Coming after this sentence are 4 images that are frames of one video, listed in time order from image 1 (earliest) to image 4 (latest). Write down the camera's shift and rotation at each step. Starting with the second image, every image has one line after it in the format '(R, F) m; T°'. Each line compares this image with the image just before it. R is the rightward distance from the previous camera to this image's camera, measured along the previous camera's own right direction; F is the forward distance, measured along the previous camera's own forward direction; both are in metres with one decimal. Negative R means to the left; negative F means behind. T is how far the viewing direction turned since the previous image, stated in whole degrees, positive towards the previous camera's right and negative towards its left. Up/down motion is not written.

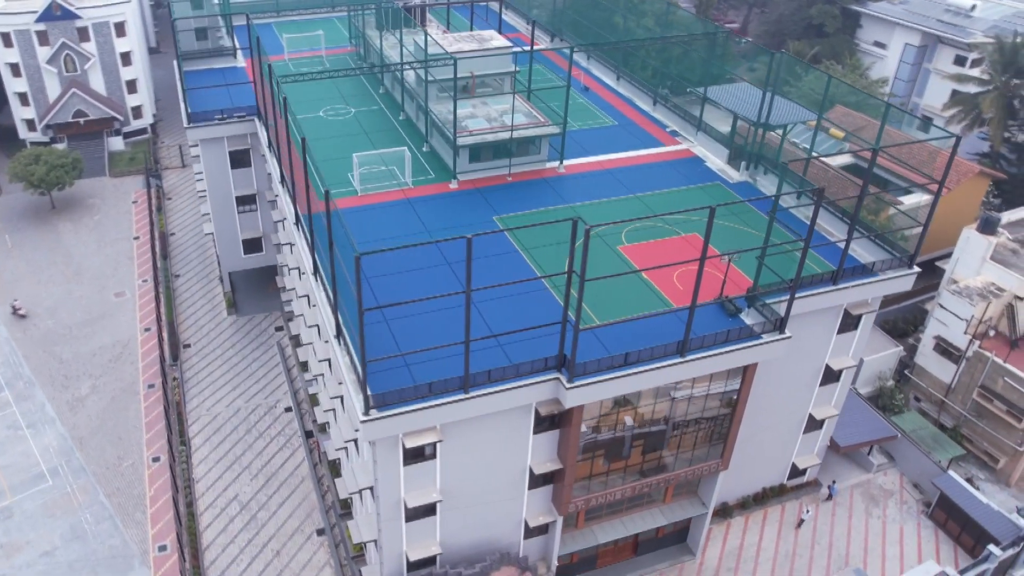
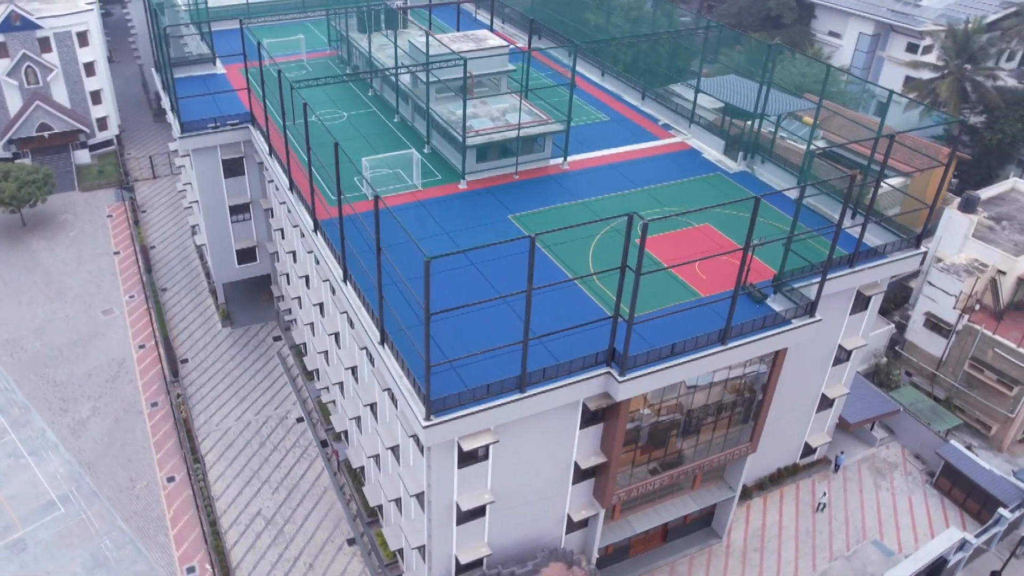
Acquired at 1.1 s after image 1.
(-3.3, 0.0) m; +4°
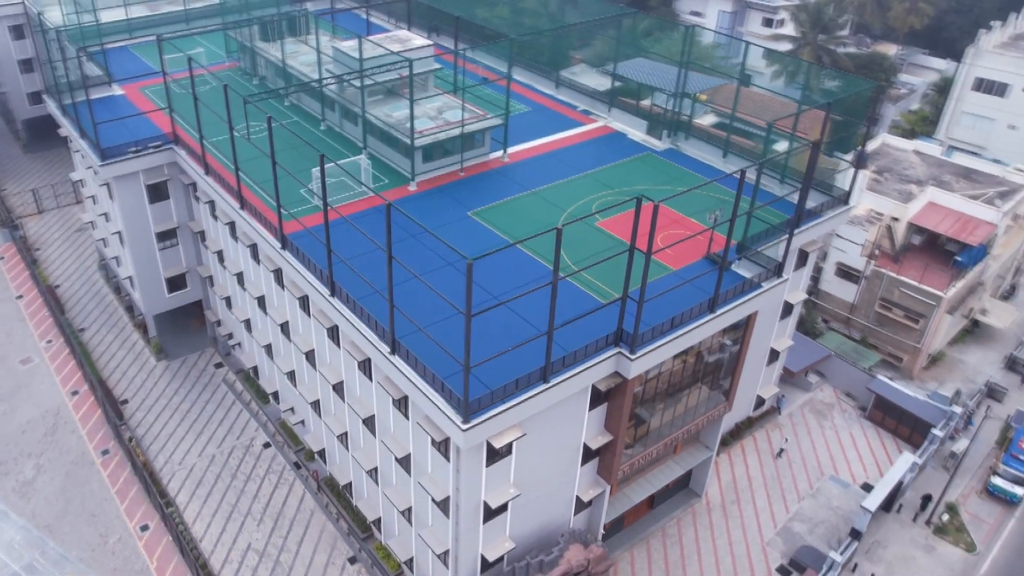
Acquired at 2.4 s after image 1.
(-4.6, -0.1) m; +10°
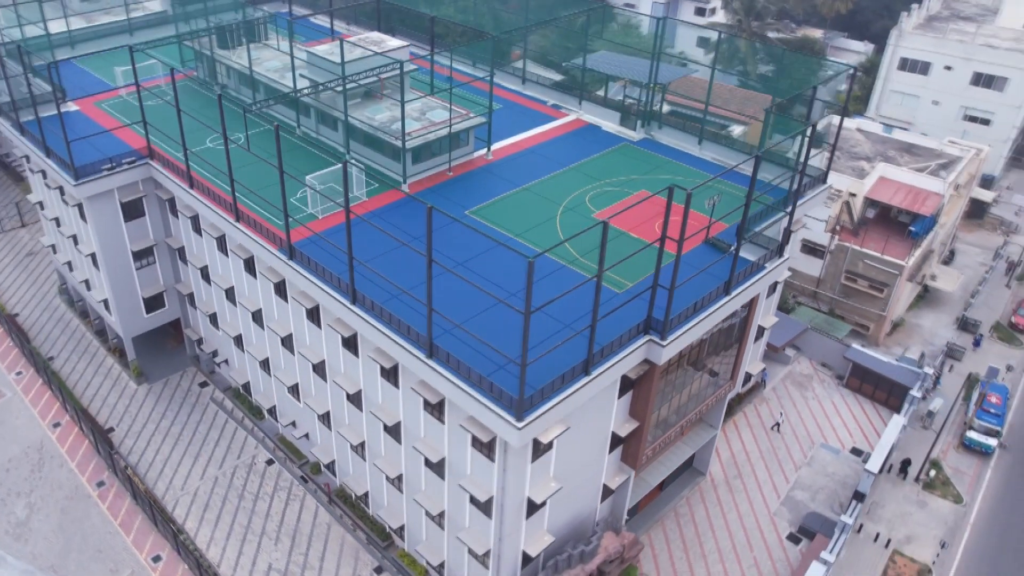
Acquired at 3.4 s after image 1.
(-3.6, 0.0) m; +6°
